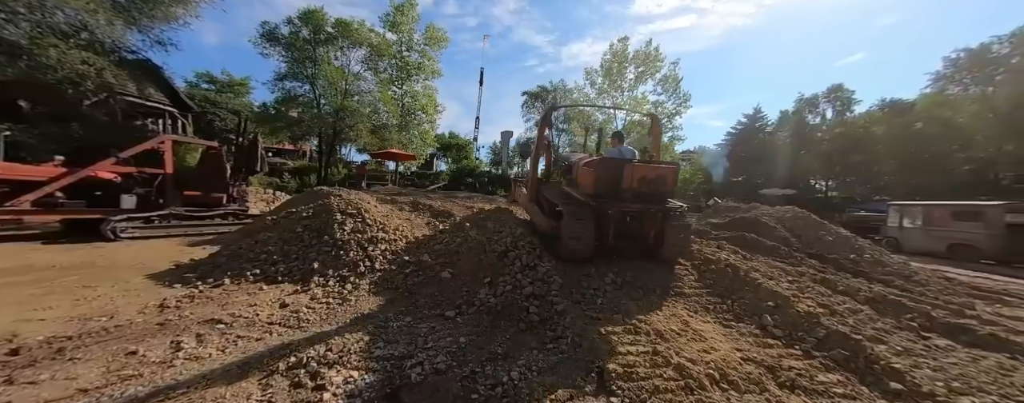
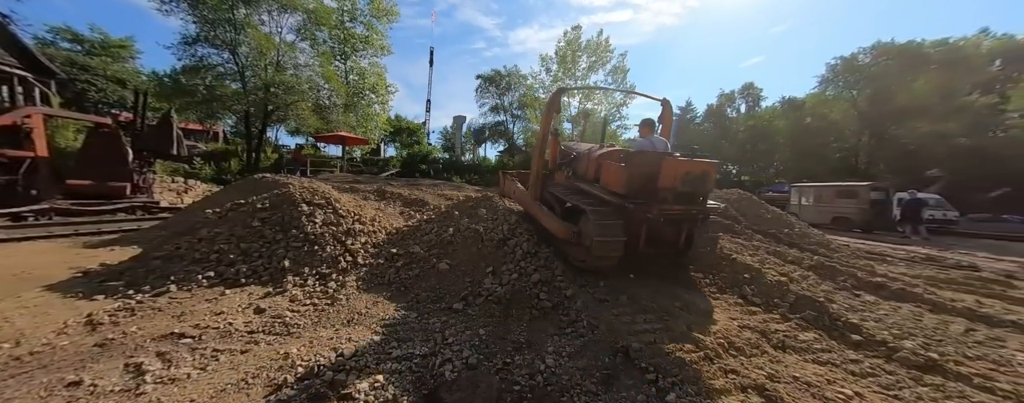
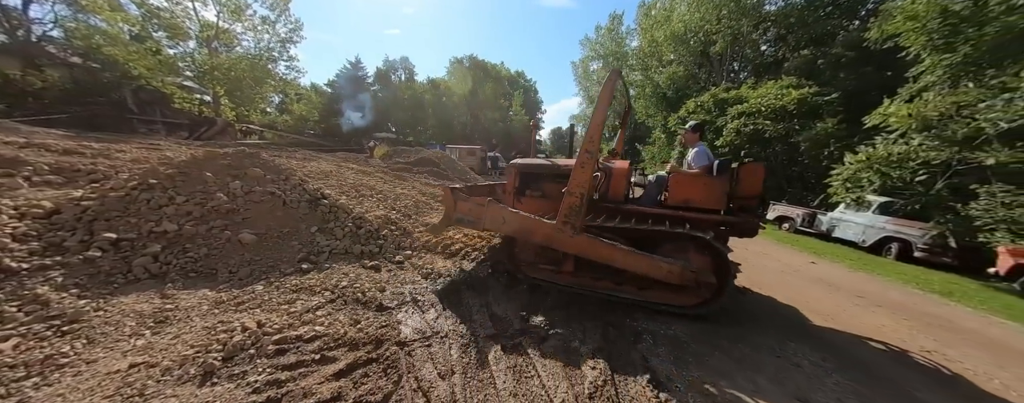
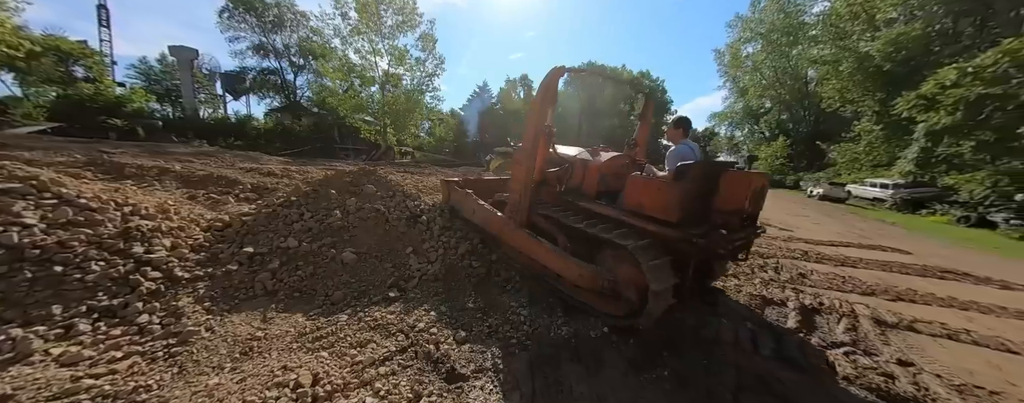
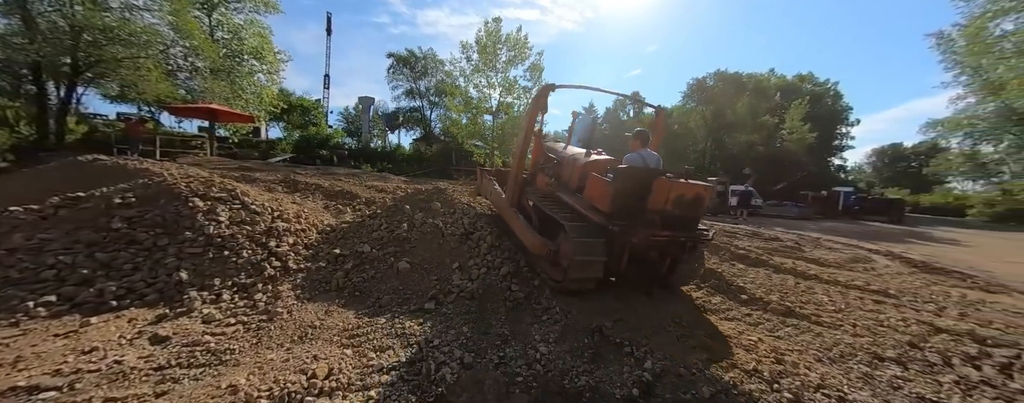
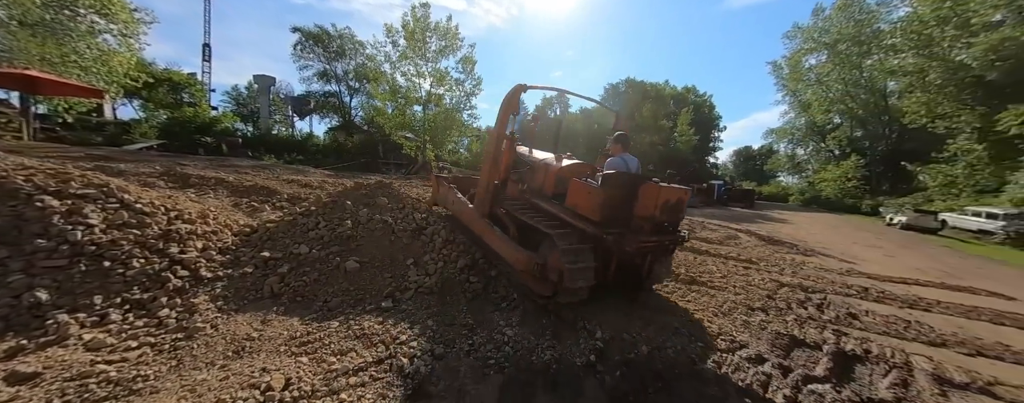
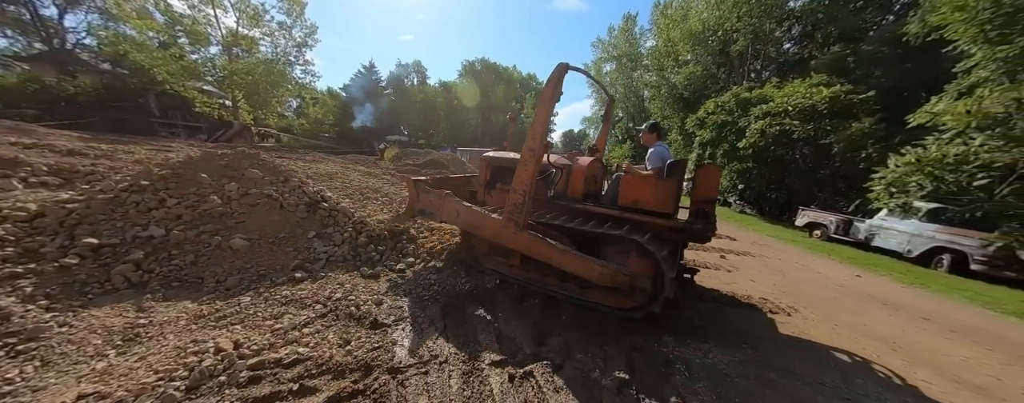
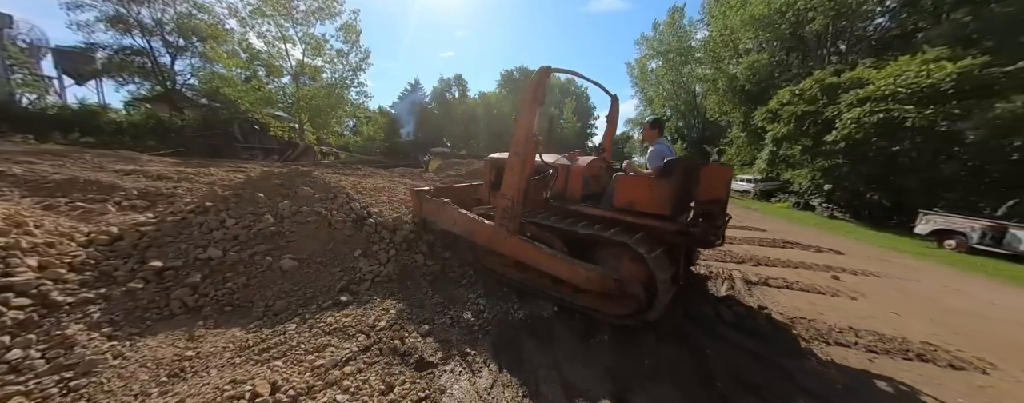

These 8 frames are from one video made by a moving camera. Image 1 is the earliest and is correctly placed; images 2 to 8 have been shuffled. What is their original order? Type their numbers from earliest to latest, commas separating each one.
2, 5, 6, 4, 8, 7, 3
